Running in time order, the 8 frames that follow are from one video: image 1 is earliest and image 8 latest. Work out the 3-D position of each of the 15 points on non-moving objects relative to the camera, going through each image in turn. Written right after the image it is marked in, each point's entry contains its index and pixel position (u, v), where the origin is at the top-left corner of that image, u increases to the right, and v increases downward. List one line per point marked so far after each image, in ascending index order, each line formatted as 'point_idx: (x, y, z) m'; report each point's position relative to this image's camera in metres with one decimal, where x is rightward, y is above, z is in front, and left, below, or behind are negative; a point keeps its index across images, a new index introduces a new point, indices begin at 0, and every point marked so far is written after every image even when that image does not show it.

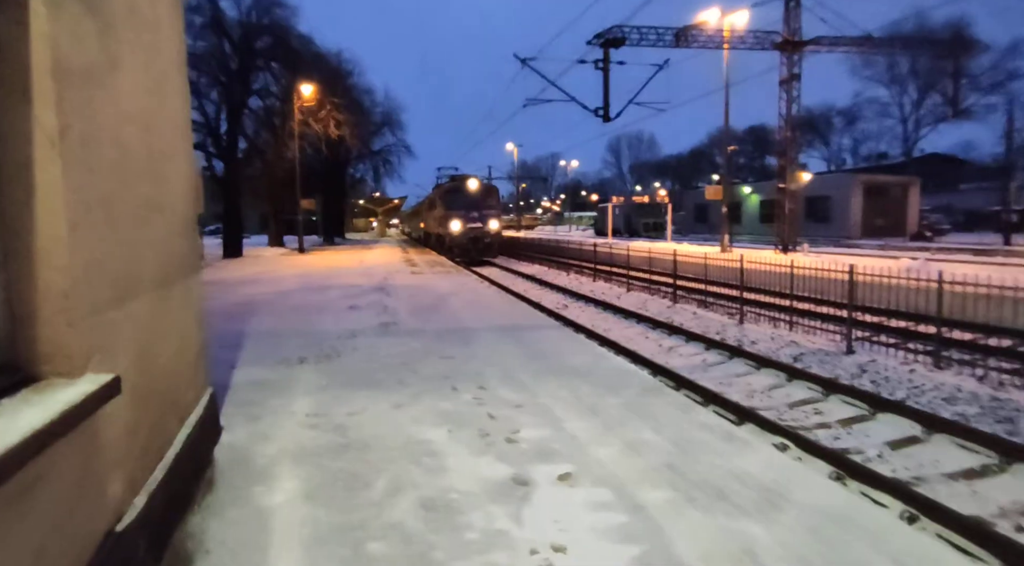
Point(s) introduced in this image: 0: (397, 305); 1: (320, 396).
0: (-2.5, -0.5, +13.5) m
1: (-2.0, -1.2, +6.6) m
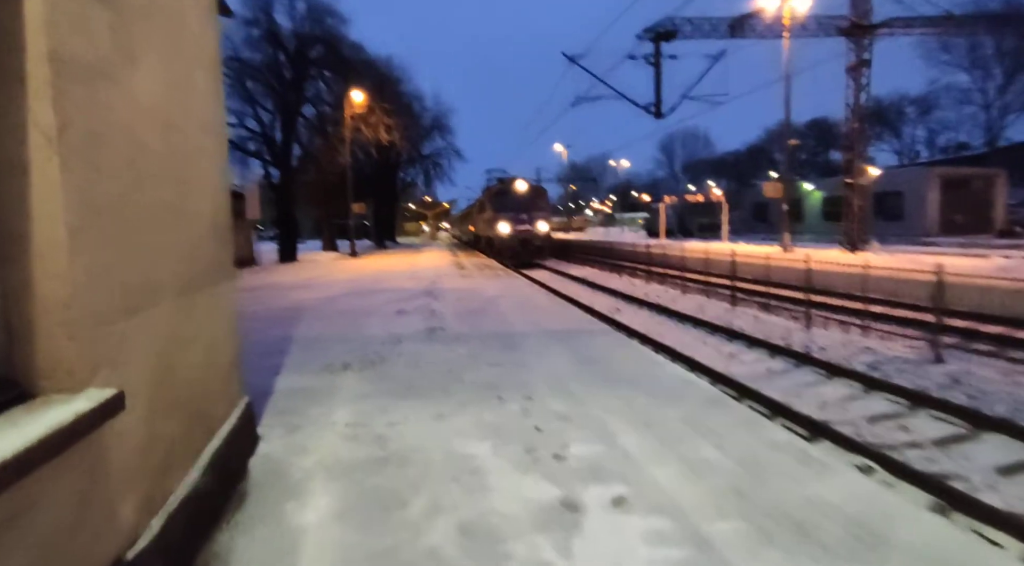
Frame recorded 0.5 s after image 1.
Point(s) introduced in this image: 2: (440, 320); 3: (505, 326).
0: (-1.4, -0.6, +13.3) m
1: (-1.5, -1.2, +6.3) m
2: (-1.3, -0.7, +11.7) m
3: (-0.1, -0.8, +10.9) m
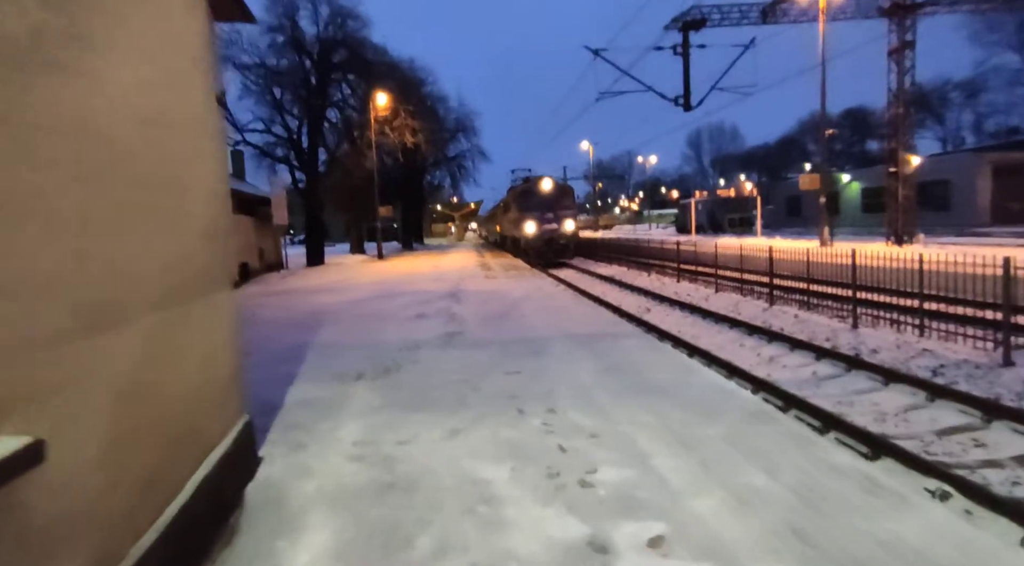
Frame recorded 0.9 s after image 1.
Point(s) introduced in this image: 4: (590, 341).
0: (-0.9, -0.6, +12.8) m
1: (-1.3, -1.3, +5.9) m
2: (-0.9, -0.7, +11.2) m
3: (+0.3, -0.8, +10.3) m
4: (+1.2, -0.9, +9.3) m
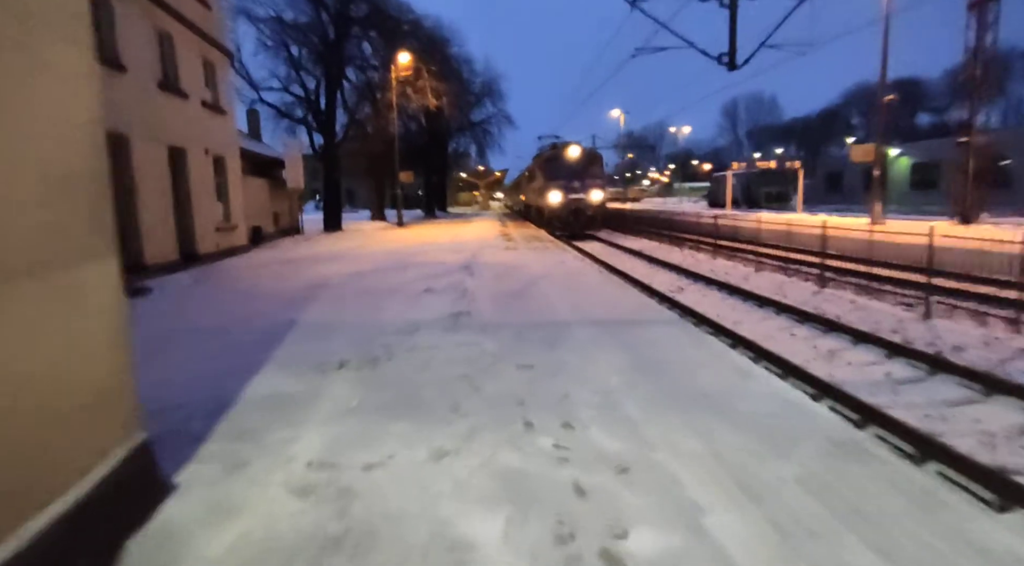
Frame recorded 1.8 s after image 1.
0: (-0.6, -0.1, +11.5) m
1: (-1.3, -1.0, +4.6) m
2: (-0.6, -0.3, +9.9) m
3: (+0.5, -0.4, +9.0) m
4: (+1.4, -0.6, +7.9) m
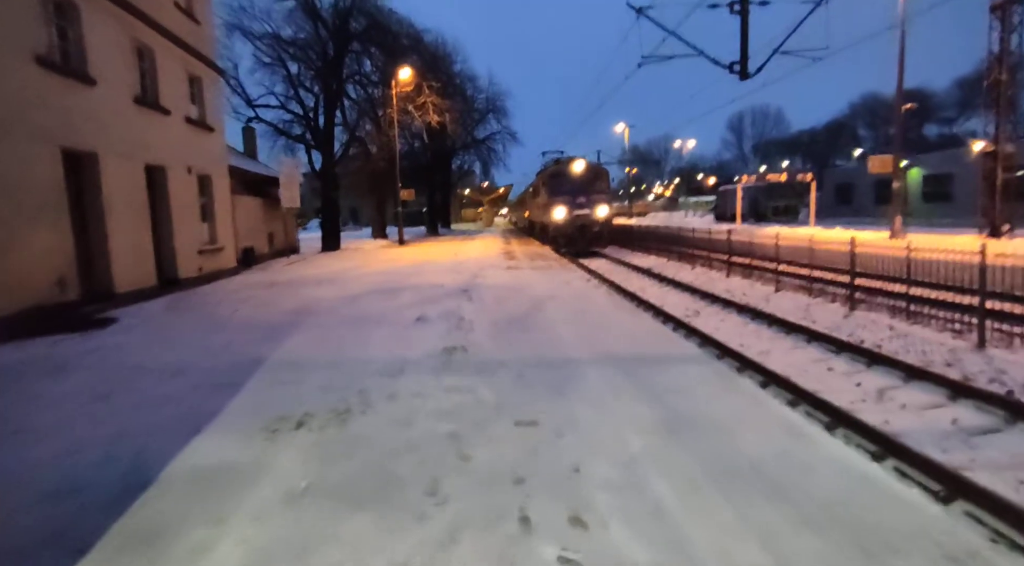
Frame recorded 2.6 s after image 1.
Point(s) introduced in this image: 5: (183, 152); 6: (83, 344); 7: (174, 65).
0: (-0.6, -0.6, +10.4) m
1: (-1.3, -1.3, +3.6) m
2: (-0.6, -0.7, +8.9) m
3: (+0.5, -0.8, +7.9) m
4: (+1.3, -0.9, +6.9) m
5: (-8.5, +3.4, +16.4) m
6: (-6.2, -0.9, +9.2) m
7: (-8.6, +5.5, +16.3) m
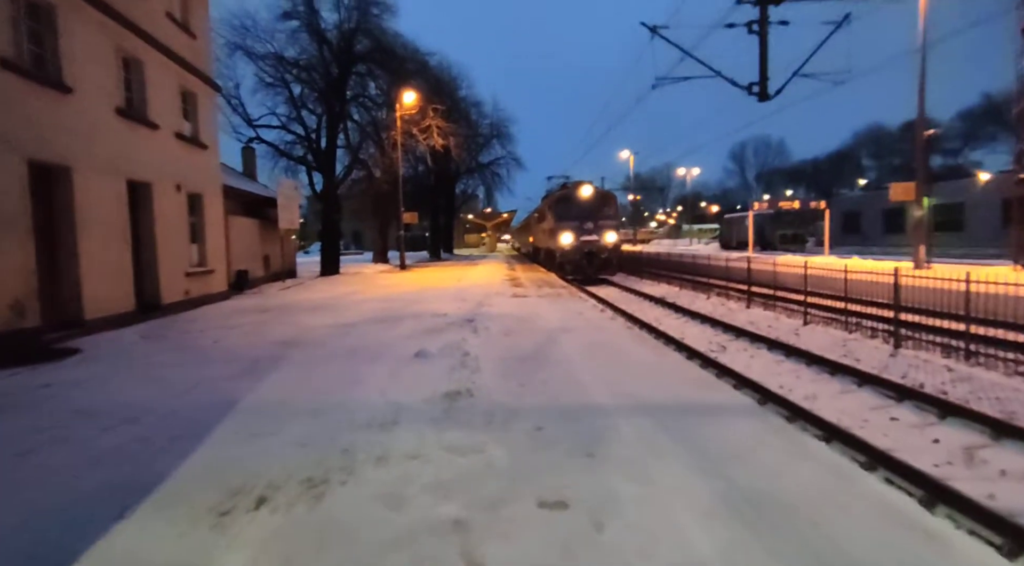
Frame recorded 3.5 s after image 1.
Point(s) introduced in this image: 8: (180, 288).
0: (-0.4, -1.0, +9.3) m
1: (-1.2, -1.5, +2.4) m
2: (-0.5, -1.1, +7.7) m
3: (+0.7, -1.2, +6.8) m
4: (+1.5, -1.2, +5.7) m
5: (-8.3, +2.8, +15.5) m
6: (-6.1, -1.2, +8.1) m
7: (-8.4, +4.9, +15.4) m
8: (-8.2, -0.1, +15.6) m
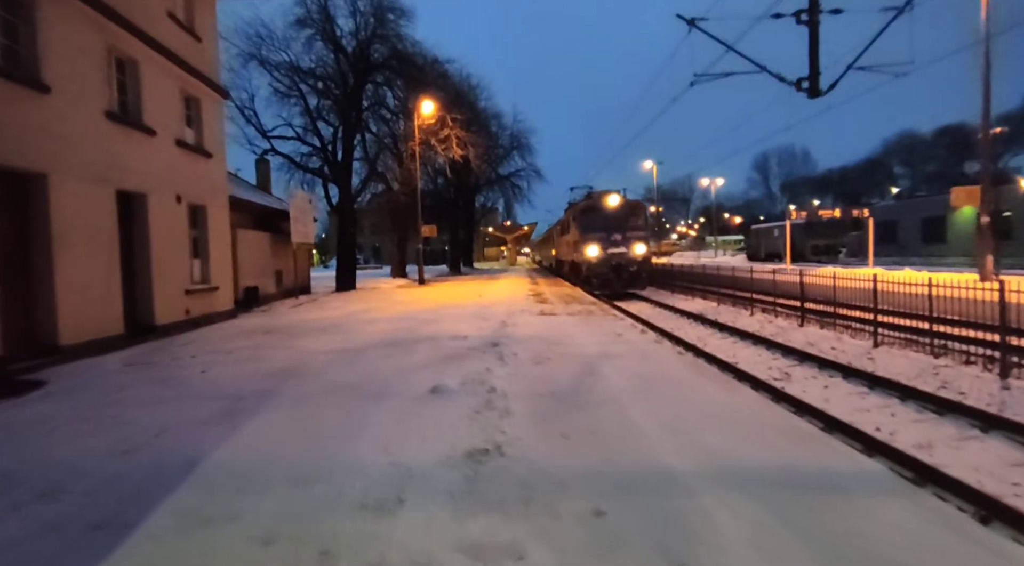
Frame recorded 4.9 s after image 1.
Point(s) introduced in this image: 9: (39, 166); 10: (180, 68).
0: (0.0, -1.3, +7.8) m
1: (-0.9, -1.6, +0.9) m
2: (-0.1, -1.3, +6.2) m
3: (+1.0, -1.4, +5.2) m
4: (+1.8, -1.4, +4.1) m
5: (-7.7, +2.3, +14.2) m
6: (-5.7, -1.5, +6.7) m
7: (-7.8, +4.5, +14.2) m
8: (-7.5, -0.6, +14.3) m
9: (-7.2, +1.8, +9.7) m
10: (-7.8, +5.1, +14.9) m
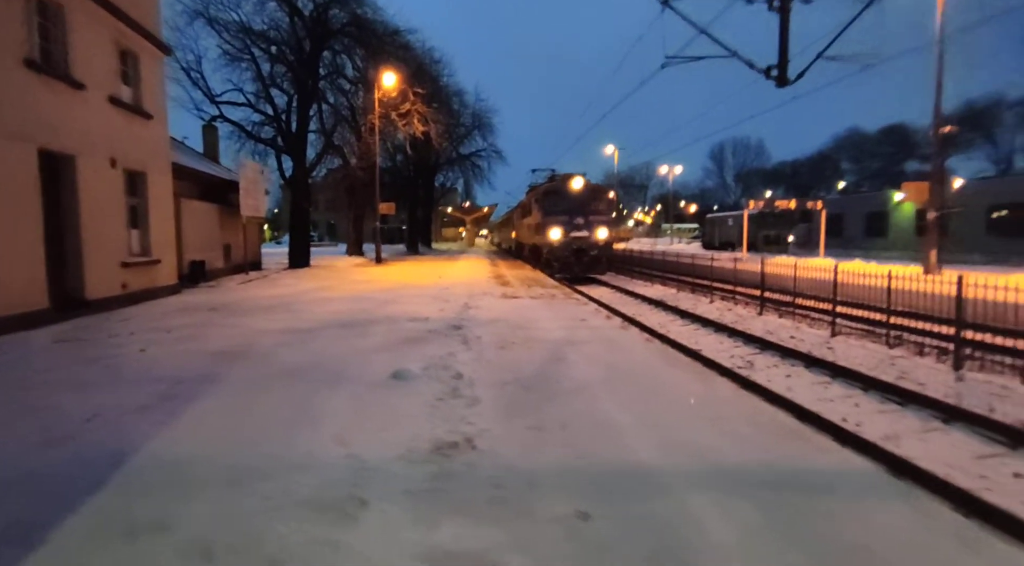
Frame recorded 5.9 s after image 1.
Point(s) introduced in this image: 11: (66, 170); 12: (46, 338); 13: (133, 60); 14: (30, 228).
0: (-0.4, -1.0, +7.4) m
1: (-0.9, -1.6, +0.5) m
2: (-0.4, -1.1, +5.8) m
3: (+0.8, -1.2, +4.9) m
4: (+1.6, -1.3, +3.9) m
5: (-8.4, +3.0, +13.2) m
6: (-6.0, -1.2, +6.0) m
7: (-8.5, +5.1, +13.2) m
8: (-8.3, +0.1, +13.4) m
9: (-7.6, +2.2, +8.7) m
10: (-8.5, +5.7, +13.8) m
11: (-8.4, +2.1, +12.1) m
12: (-6.9, -0.8, +9.5) m
13: (-9.0, +5.3, +15.3) m
14: (-7.9, +0.9, +10.4) m
